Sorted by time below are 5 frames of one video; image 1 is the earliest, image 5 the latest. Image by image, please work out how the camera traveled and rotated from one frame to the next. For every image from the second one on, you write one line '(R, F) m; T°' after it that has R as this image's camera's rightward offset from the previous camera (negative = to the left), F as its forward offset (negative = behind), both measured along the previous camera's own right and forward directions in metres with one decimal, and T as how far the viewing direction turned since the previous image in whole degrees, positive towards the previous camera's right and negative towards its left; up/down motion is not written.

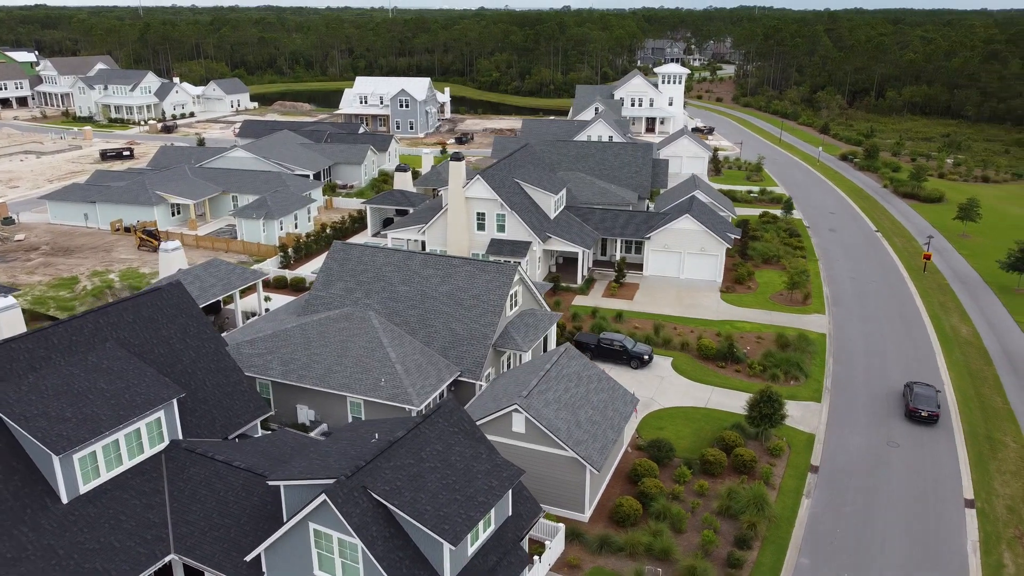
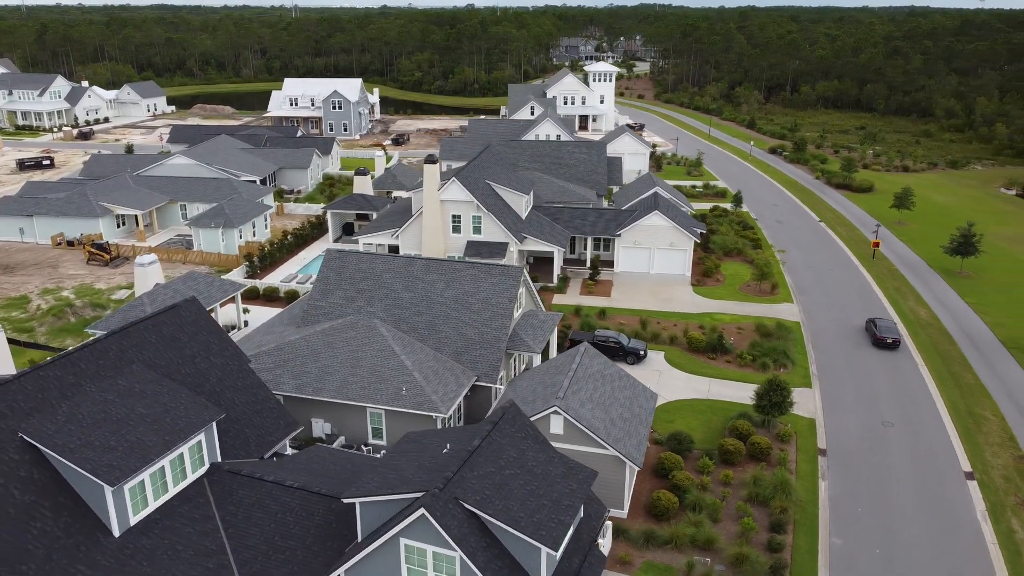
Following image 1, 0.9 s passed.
(-3.3, +0.1) m; +6°
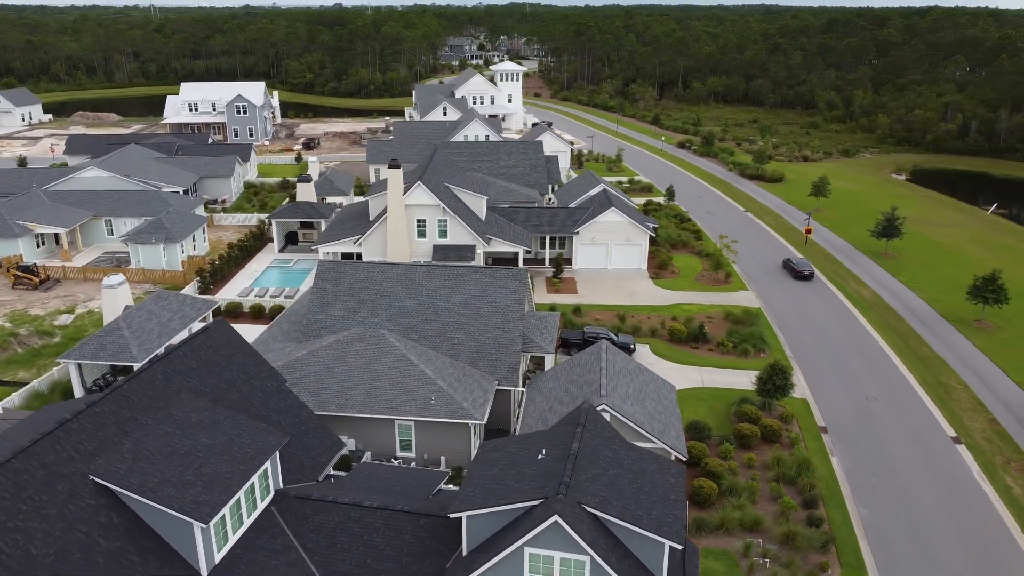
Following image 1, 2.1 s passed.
(-4.4, +0.3) m; +8°
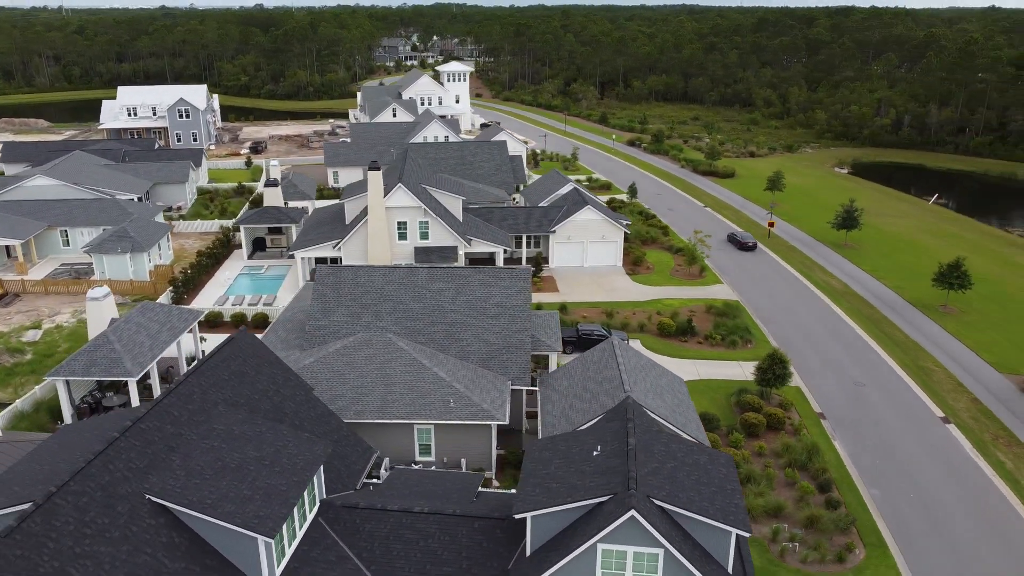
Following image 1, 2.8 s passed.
(-2.5, +0.1) m; +5°
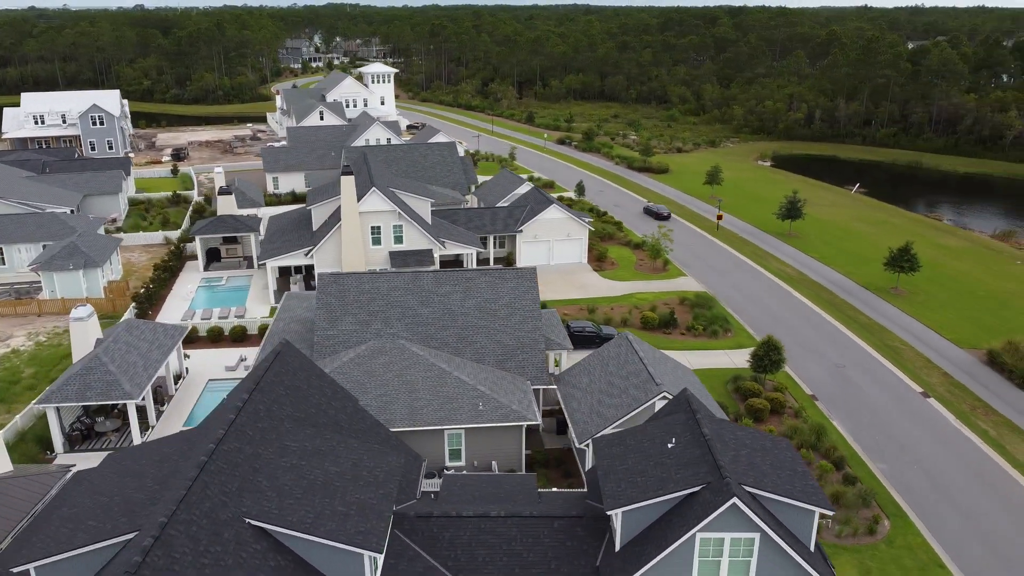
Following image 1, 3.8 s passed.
(-3.6, +0.2) m; +7°
